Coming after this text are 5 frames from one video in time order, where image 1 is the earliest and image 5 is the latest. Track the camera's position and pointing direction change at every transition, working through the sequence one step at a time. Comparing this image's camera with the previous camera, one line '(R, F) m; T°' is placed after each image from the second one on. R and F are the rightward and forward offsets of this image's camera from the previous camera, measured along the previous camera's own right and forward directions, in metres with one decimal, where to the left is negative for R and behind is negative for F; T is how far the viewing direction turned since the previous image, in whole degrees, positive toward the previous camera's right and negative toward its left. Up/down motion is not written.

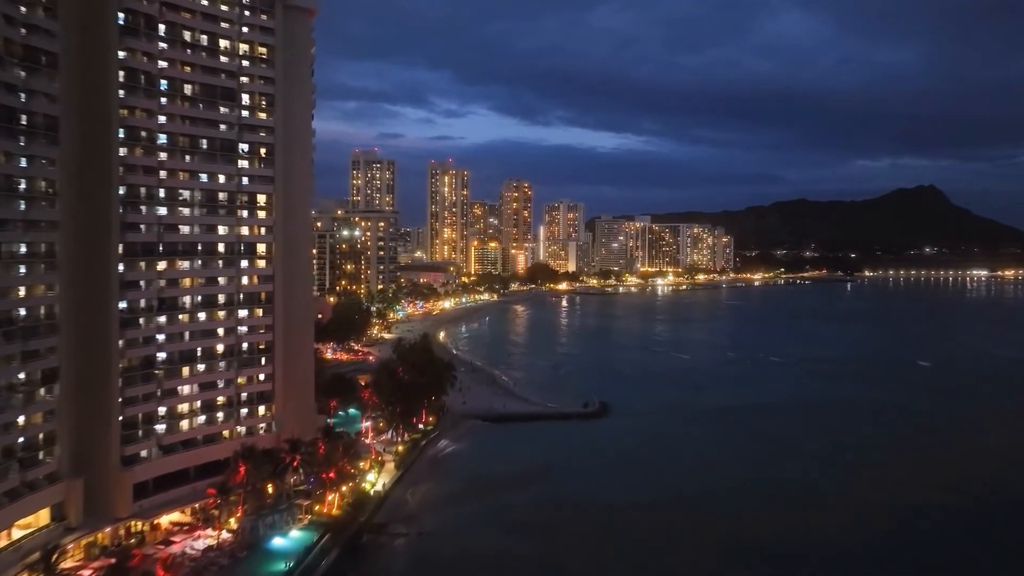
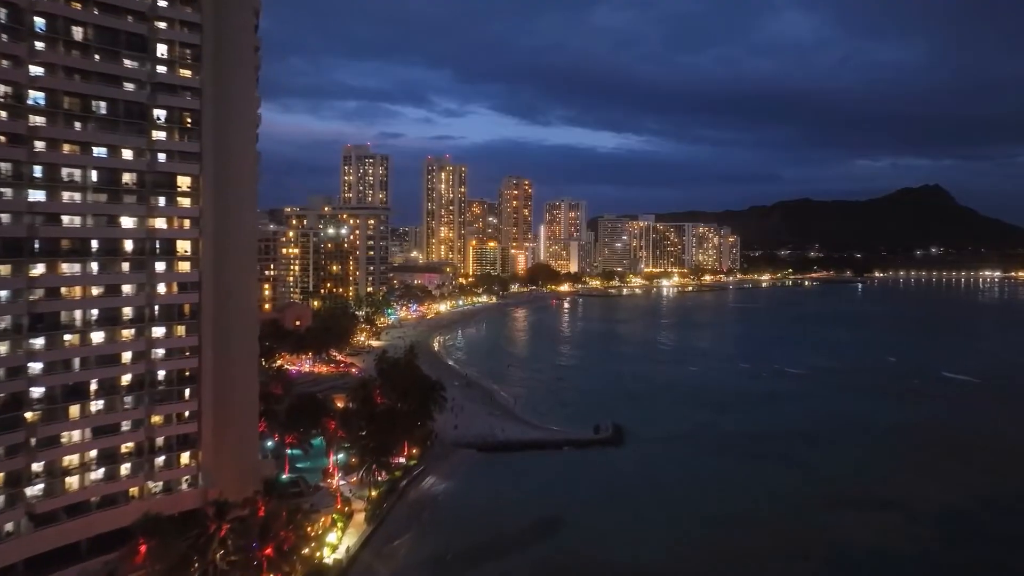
(0.0, +5.8) m; 0°
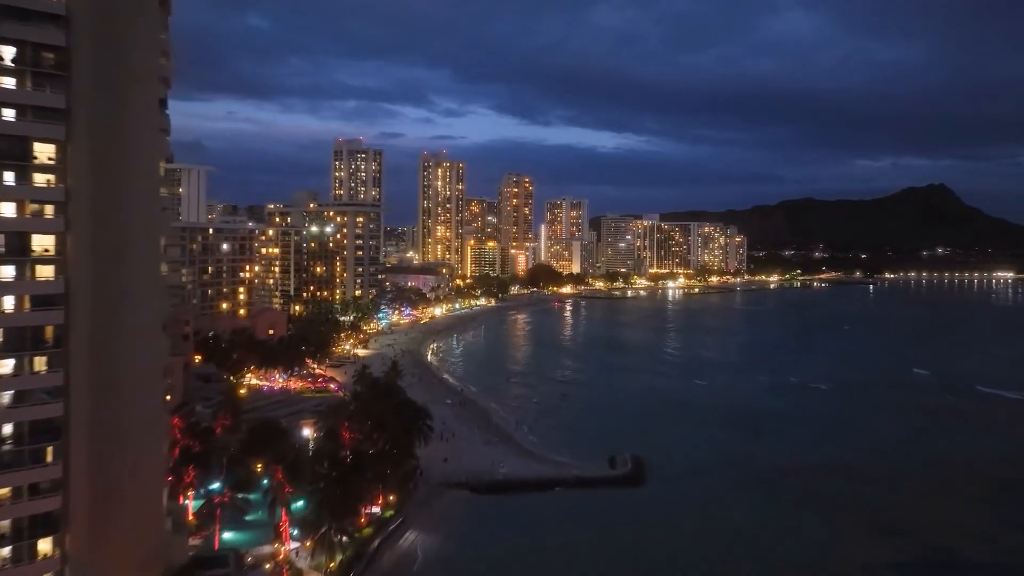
(0.0, +5.7) m; 0°
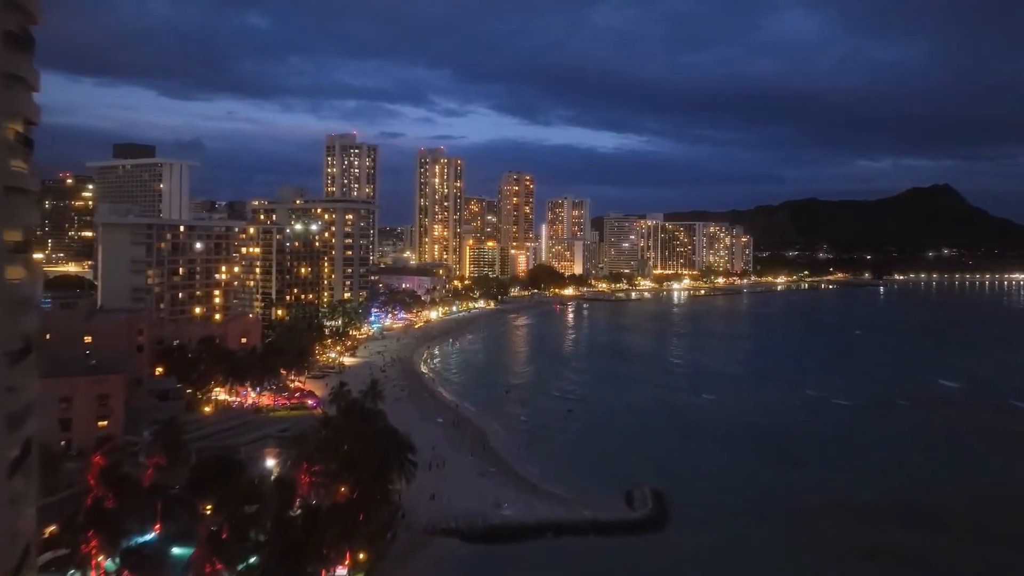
(0.0, +4.6) m; 0°
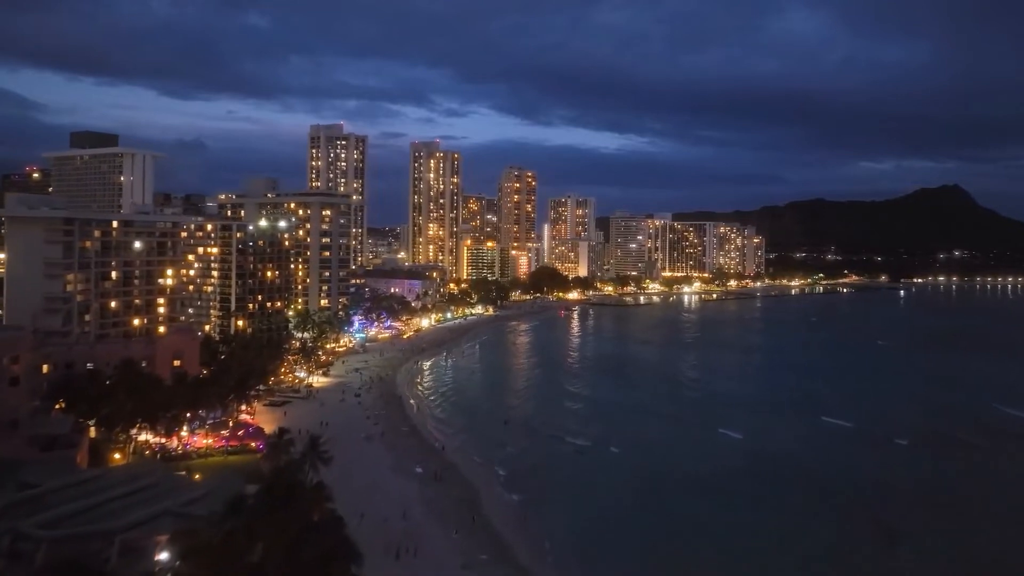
(0.0, +8.2) m; 0°
